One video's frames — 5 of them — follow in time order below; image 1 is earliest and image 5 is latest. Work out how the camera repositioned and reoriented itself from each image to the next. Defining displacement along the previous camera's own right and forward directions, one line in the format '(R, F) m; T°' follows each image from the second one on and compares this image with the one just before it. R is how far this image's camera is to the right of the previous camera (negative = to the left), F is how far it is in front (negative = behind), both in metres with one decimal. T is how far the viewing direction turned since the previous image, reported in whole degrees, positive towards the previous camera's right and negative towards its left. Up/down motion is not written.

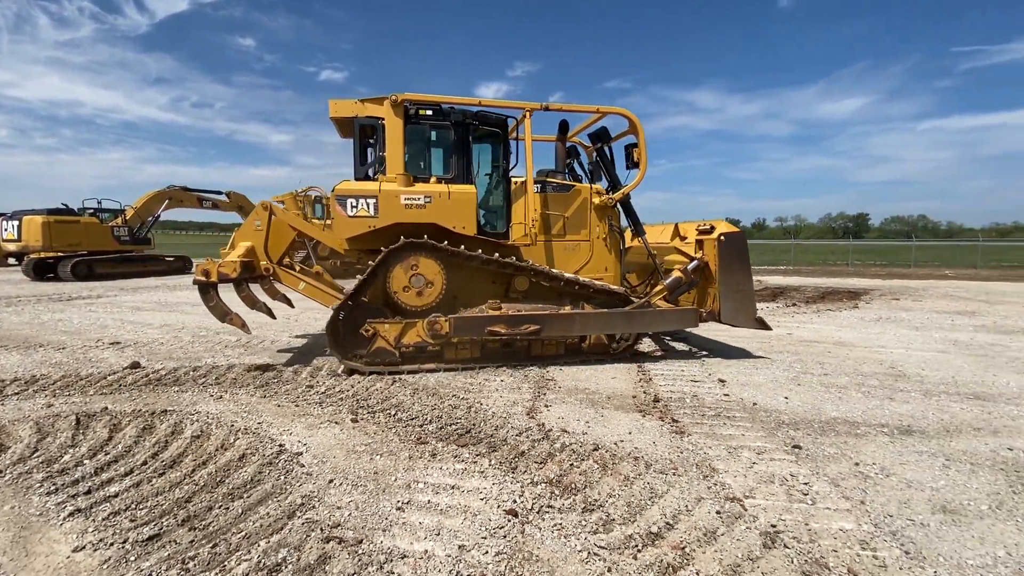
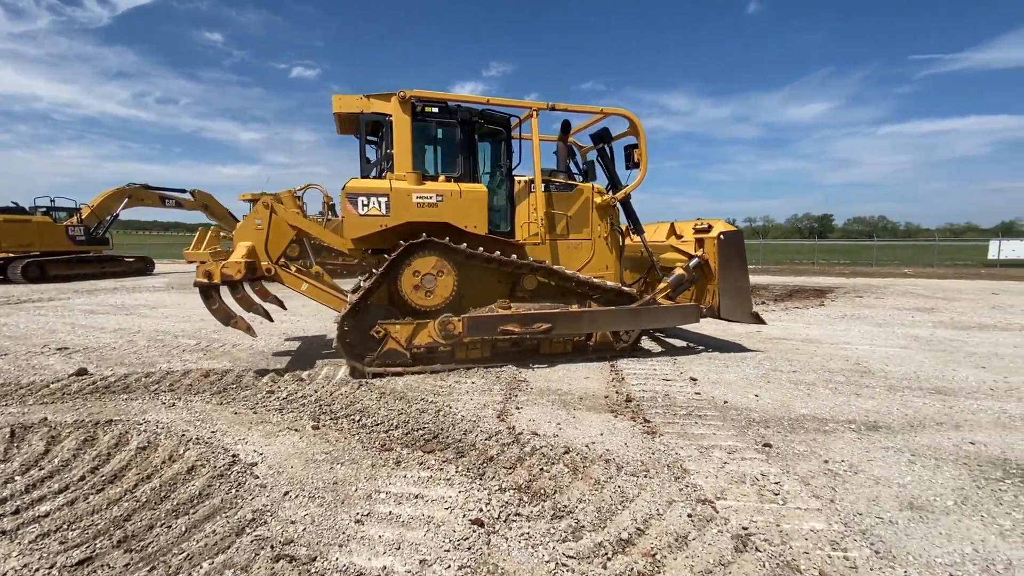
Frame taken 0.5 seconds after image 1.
(+0.1, +0.1) m; +3°
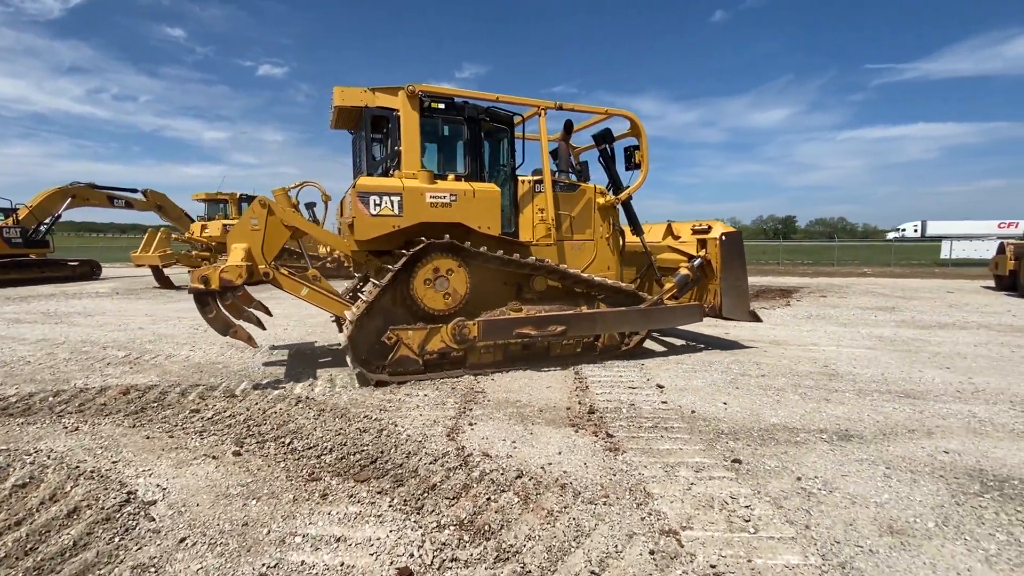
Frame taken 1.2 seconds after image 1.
(+0.2, +0.4) m; +3°
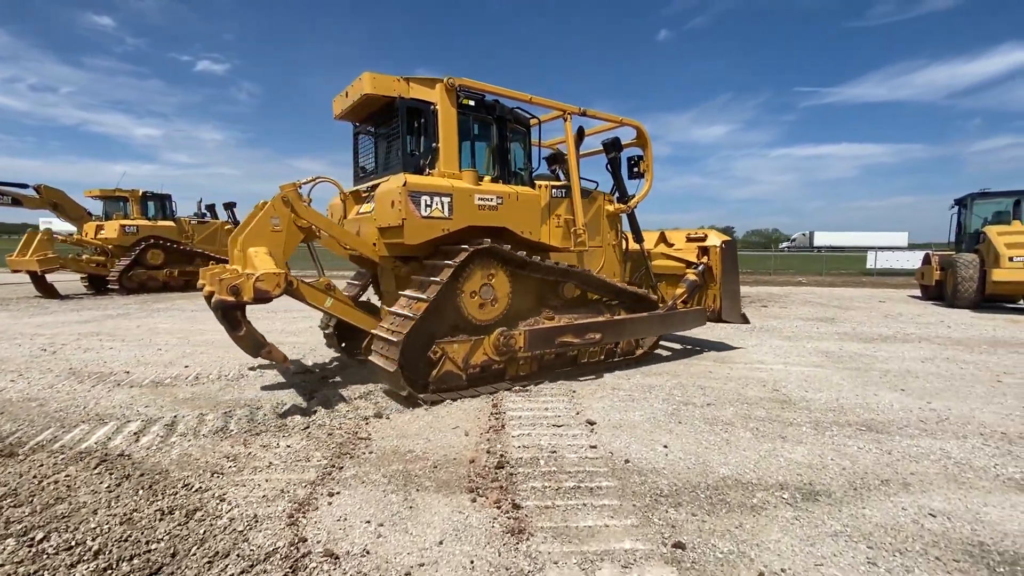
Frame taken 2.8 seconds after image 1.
(+0.5, +0.9) m; +6°
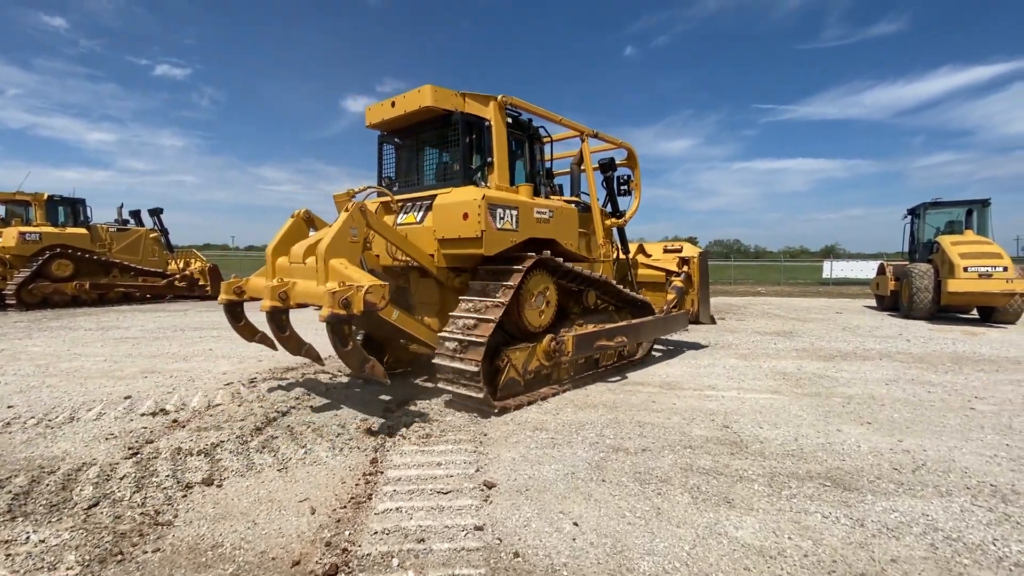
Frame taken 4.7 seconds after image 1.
(+0.6, +0.9) m; +4°
